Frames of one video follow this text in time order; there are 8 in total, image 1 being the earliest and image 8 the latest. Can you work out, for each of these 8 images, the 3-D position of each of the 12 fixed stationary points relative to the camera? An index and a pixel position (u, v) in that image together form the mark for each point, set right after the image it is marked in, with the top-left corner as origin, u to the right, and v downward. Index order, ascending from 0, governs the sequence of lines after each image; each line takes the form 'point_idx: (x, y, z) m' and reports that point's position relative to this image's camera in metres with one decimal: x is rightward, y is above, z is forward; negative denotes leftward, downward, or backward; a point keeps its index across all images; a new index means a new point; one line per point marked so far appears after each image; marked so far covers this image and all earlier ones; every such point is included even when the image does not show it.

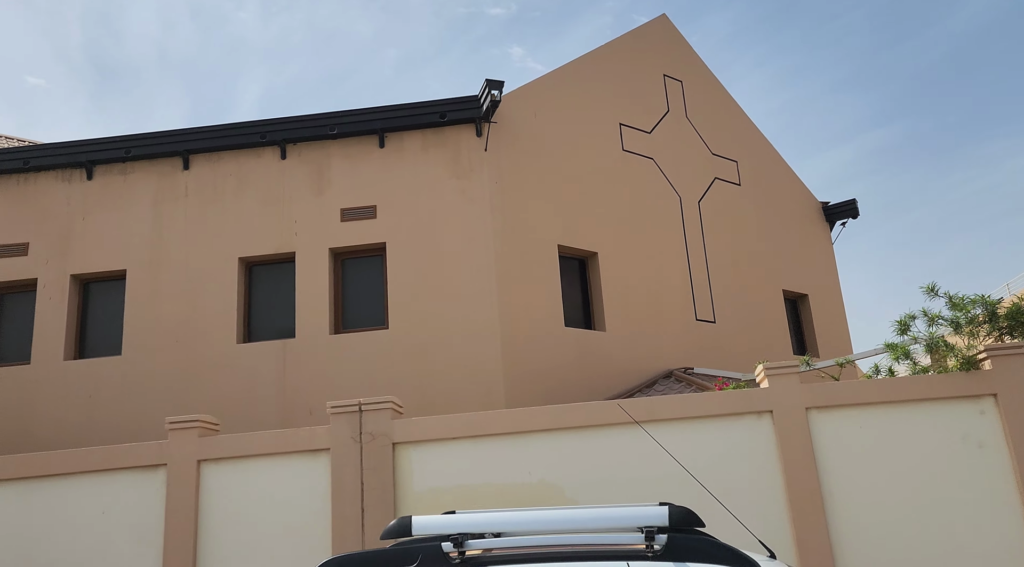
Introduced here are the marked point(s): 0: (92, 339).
0: (-6.1, -0.8, +12.4) m
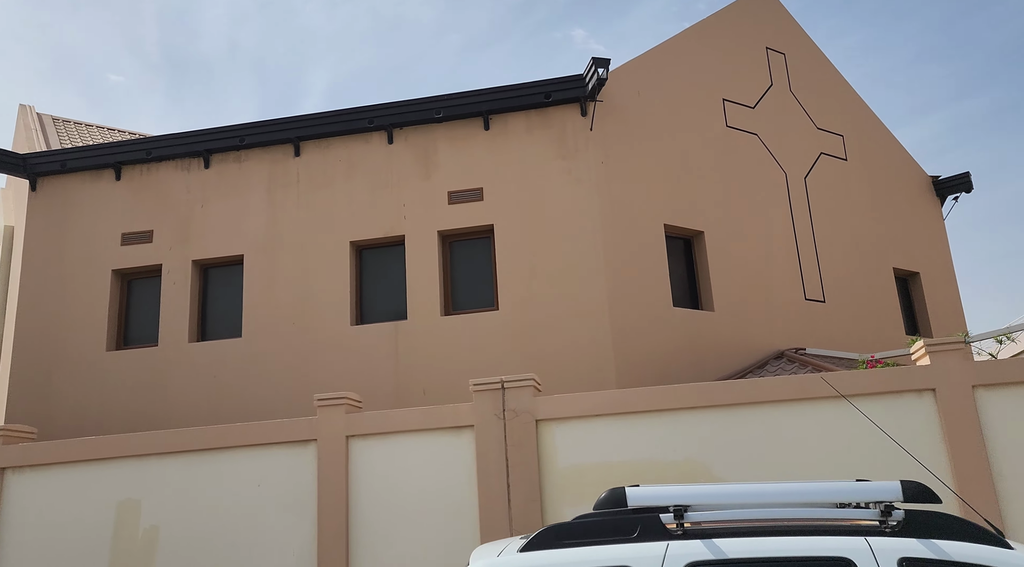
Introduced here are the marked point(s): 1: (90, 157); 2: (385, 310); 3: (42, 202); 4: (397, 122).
0: (-4.5, -0.6, +12.9) m
1: (-6.6, +2.0, +13.5) m
2: (-1.8, -0.4, +12.1) m
3: (-7.6, +1.2, +13.8) m
4: (-1.7, +2.3, +12.2) m
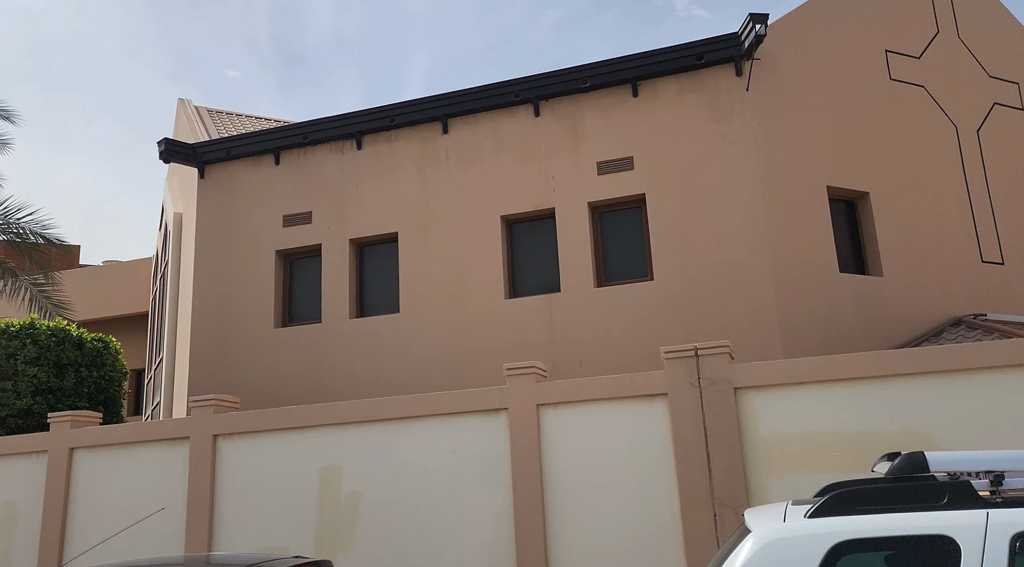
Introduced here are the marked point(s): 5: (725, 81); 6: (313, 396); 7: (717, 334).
0: (-2.2, -0.2, +13.4) m
1: (-4.2, +2.3, +14.1) m
2: (+0.4, 0.0, +12.2) m
3: (-5.1, +1.5, +14.6) m
4: (+0.4, +2.7, +12.2) m
5: (+2.8, +2.7, +11.5) m
6: (-3.0, -1.7, +12.8) m
7: (+2.6, -0.6, +11.0) m
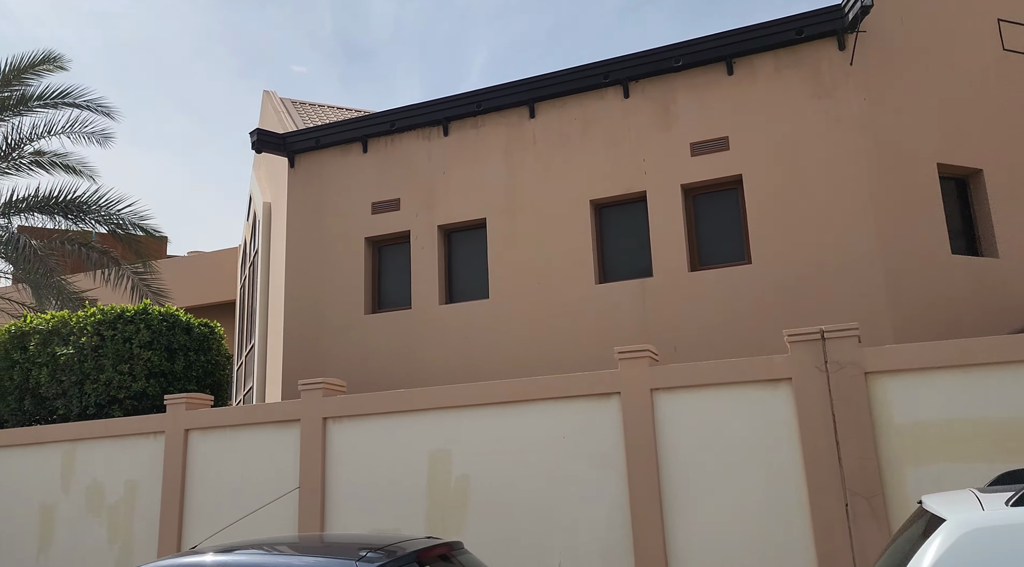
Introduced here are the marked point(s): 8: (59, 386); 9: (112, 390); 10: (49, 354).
0: (-0.8, 0.0, +13.4) m
1: (-2.8, +2.5, +14.3) m
2: (+1.6, +0.2, +12.0) m
3: (-3.7, +1.8, +14.8) m
4: (+1.7, +2.9, +12.0) m
5: (+4.0, +2.9, +11.1) m
6: (-1.7, -1.5, +13.0) m
7: (+3.8, -0.4, +10.6) m
8: (-4.6, -1.0, +8.9) m
9: (-4.1, -1.1, +8.8) m
10: (-4.8, -0.7, +9.0) m
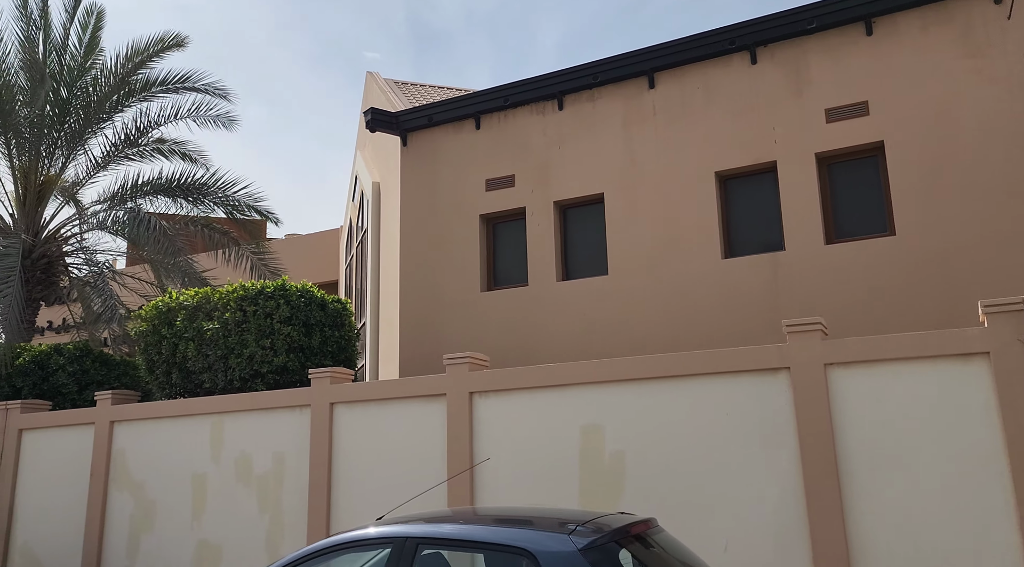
0: (+1.0, +0.4, +13.2) m
1: (-0.9, +2.9, +14.3) m
2: (+3.3, +0.6, +11.6) m
3: (-1.7, +2.2, +14.9) m
4: (+3.3, +3.2, +11.5) m
5: (+5.6, +3.2, +10.4) m
6: (+0.1, -1.1, +12.9) m
7: (+5.3, -0.1, +10.0) m
8: (-3.2, -0.8, +9.2) m
9: (-2.7, -0.8, +9.0) m
10: (-3.4, -0.5, +9.2) m
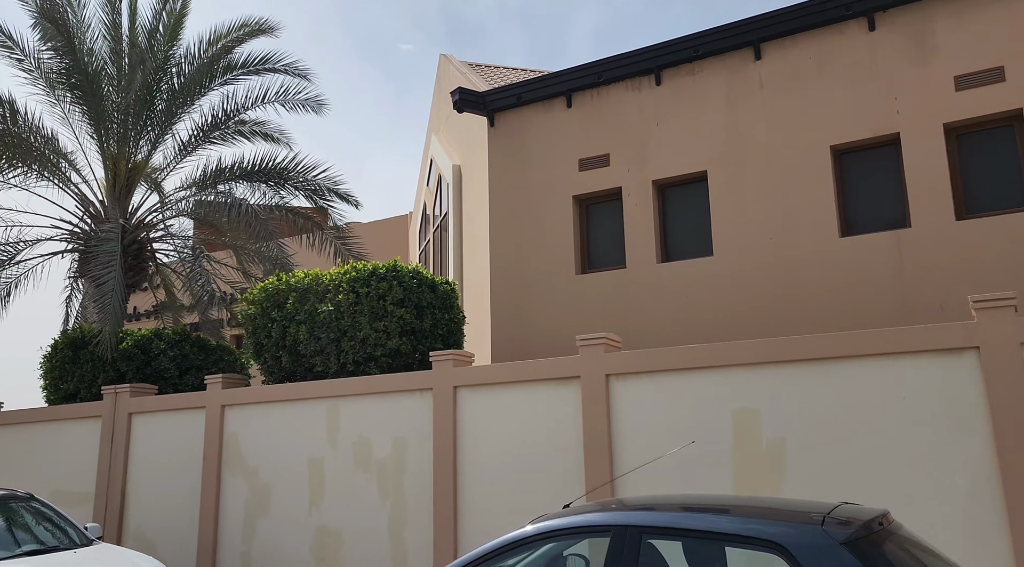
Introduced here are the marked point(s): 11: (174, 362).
0: (+2.4, +0.6, +12.8) m
1: (+0.5, +3.2, +13.9) m
2: (+4.6, +0.8, +11.0) m
3: (-0.2, +2.4, +14.6) m
4: (+4.6, +3.5, +10.9) m
5: (+6.8, +3.5, +9.7) m
6: (+1.6, -0.9, +12.5) m
7: (+6.5, +0.2, +9.4) m
8: (-2.0, -0.6, +9.0) m
9: (-1.4, -0.6, +8.8) m
10: (-2.1, -0.3, +9.1) m
11: (-4.6, -1.1, +11.7) m
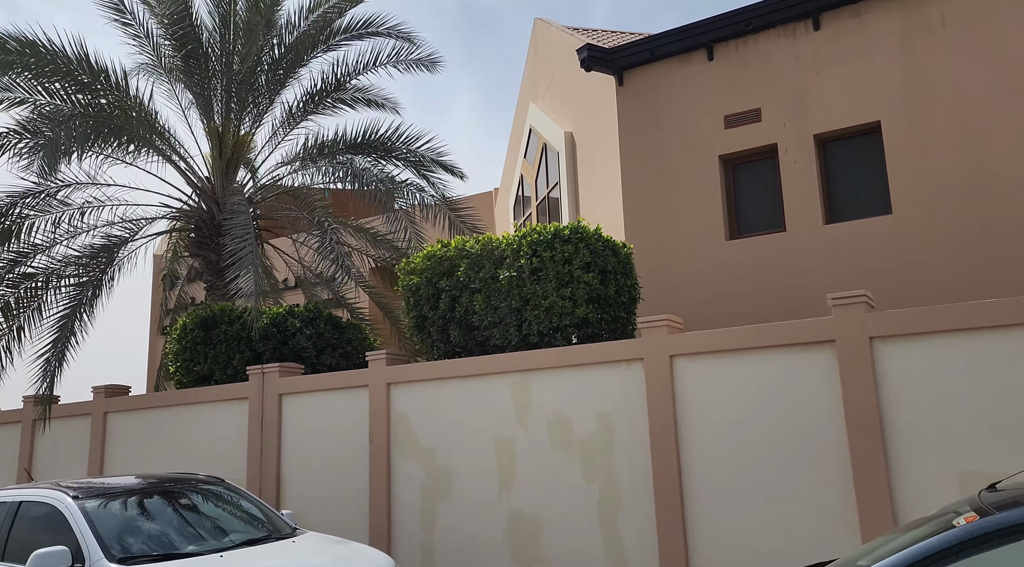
0: (+4.4, +1.1, +11.8) m
1: (+2.6, +3.7, +12.9) m
2: (+6.6, +1.3, +9.9) m
3: (+1.9, +2.9, +13.6) m
4: (+6.5, +4.0, +9.7) m
5: (+8.6, +4.0, +8.4) m
6: (+3.6, -0.4, +11.6) m
7: (+8.4, +0.7, +8.2) m
8: (-0.2, -0.3, +8.2) m
9: (+0.4, -0.3, +8.0) m
10: (-0.3, 0.0, +8.3) m
11: (-2.6, -0.7, +11.1) m
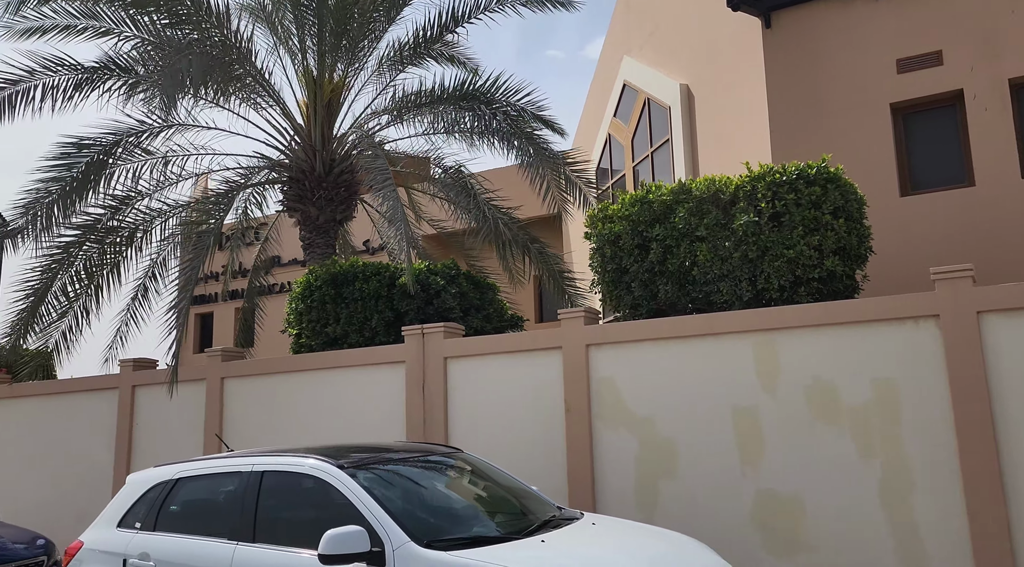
0: (+6.4, +1.6, +10.7) m
1: (+4.5, +4.2, +11.8) m
2: (+8.5, +1.7, +8.8) m
3: (+3.8, +3.5, +12.5) m
4: (+8.4, +4.4, +8.6) m
5: (+10.6, +4.4, +7.2) m
6: (+5.5, +0.1, +10.5) m
7: (+10.3, +1.0, +7.1) m
8: (+1.8, +0.2, +7.1) m
9: (+2.3, +0.1, +6.9) m
10: (+1.6, +0.5, +7.2) m
11: (-0.7, -0.2, +10.0) m
